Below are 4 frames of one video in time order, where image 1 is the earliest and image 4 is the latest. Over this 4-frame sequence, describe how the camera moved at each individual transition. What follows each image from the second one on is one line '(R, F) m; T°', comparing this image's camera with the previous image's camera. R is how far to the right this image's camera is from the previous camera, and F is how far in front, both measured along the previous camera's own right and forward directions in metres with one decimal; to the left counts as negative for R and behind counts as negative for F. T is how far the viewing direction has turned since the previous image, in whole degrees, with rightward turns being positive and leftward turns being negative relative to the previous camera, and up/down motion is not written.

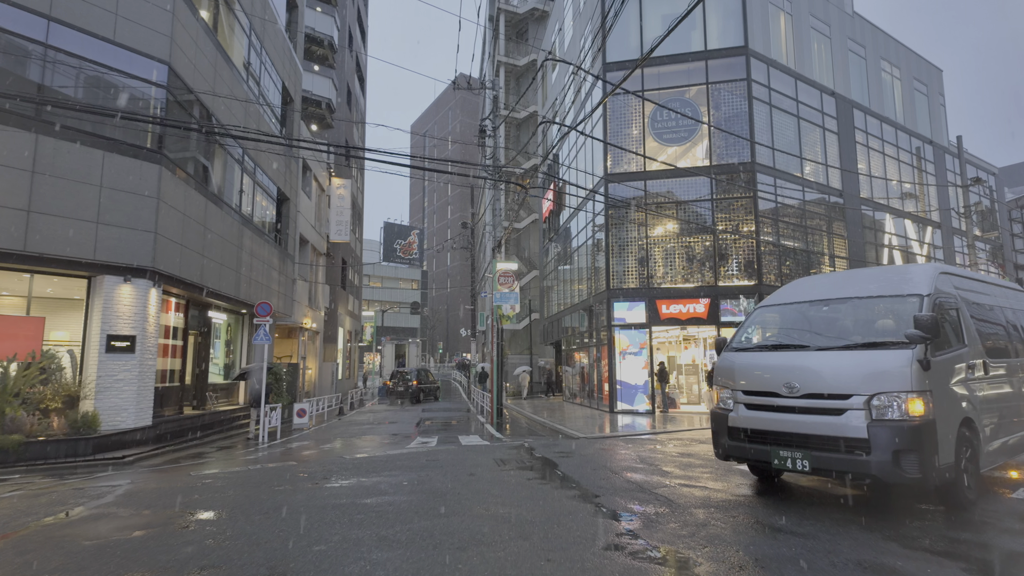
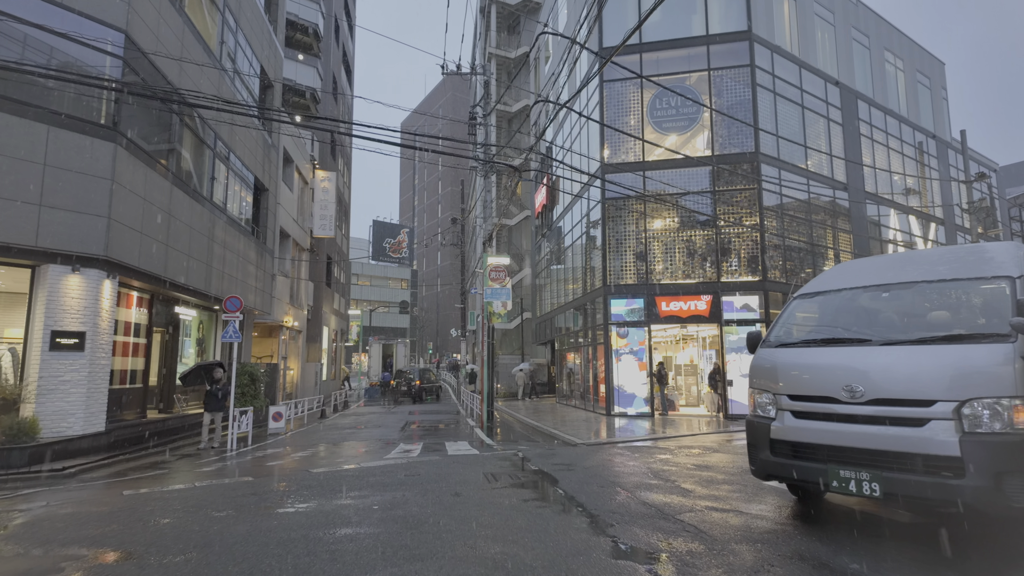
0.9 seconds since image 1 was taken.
(0.0, +1.1) m; +1°
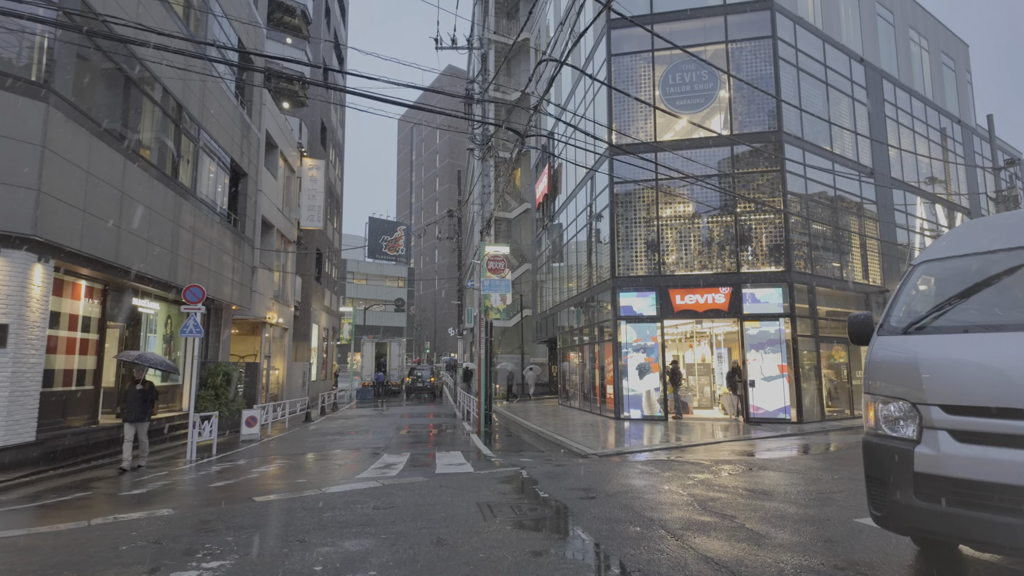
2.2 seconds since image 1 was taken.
(0.0, +1.7) m; 0°
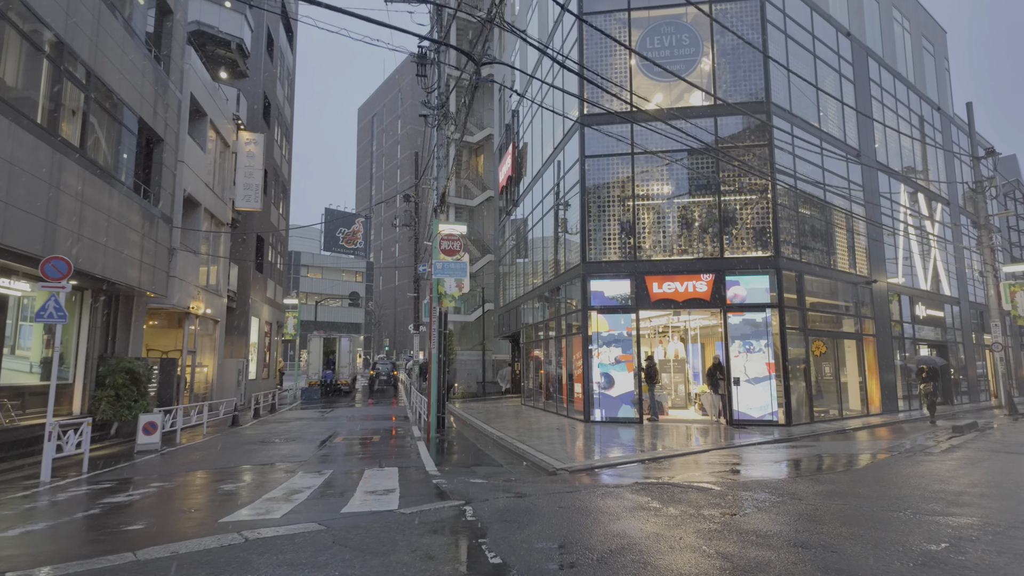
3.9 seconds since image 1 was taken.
(+0.2, +2.2) m; +3°
